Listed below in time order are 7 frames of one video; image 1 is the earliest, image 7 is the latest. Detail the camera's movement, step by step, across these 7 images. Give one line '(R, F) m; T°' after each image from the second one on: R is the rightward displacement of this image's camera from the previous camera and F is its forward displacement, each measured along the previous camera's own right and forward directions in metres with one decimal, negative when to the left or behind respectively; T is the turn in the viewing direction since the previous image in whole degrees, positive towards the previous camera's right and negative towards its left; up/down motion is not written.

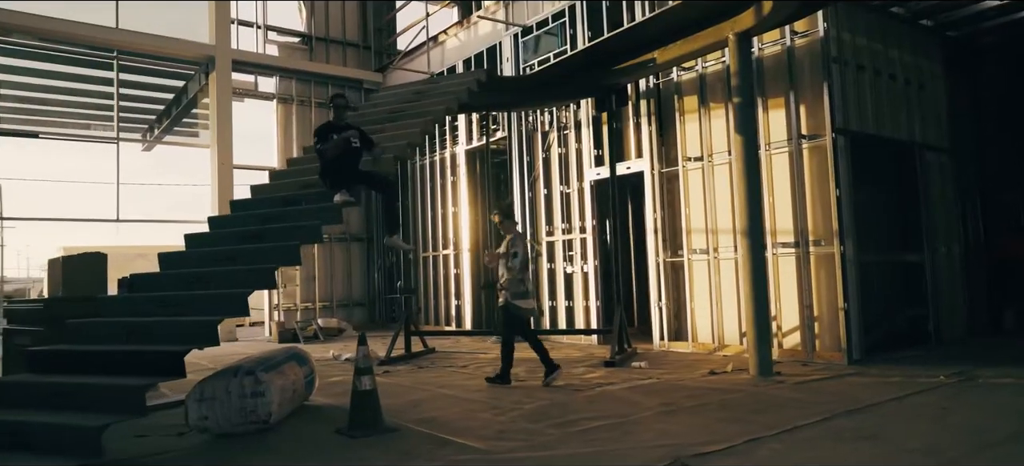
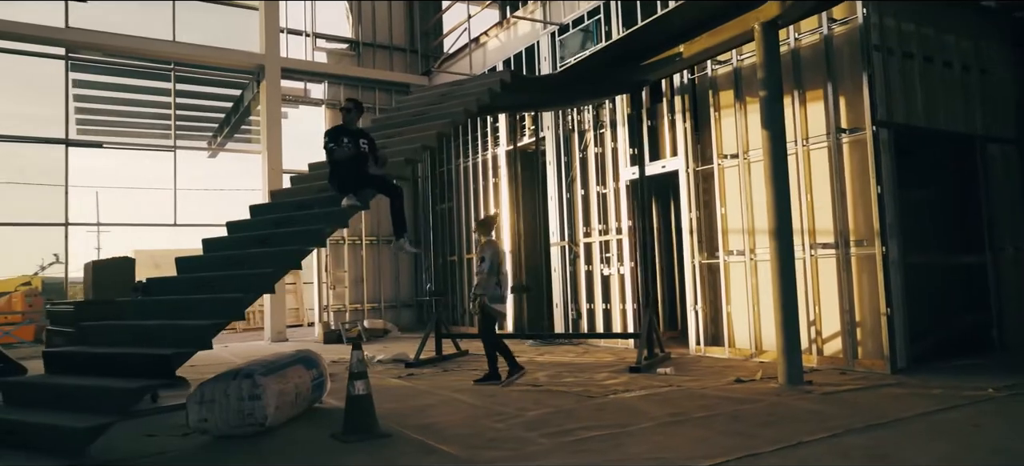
(+0.5, +0.1) m; -6°
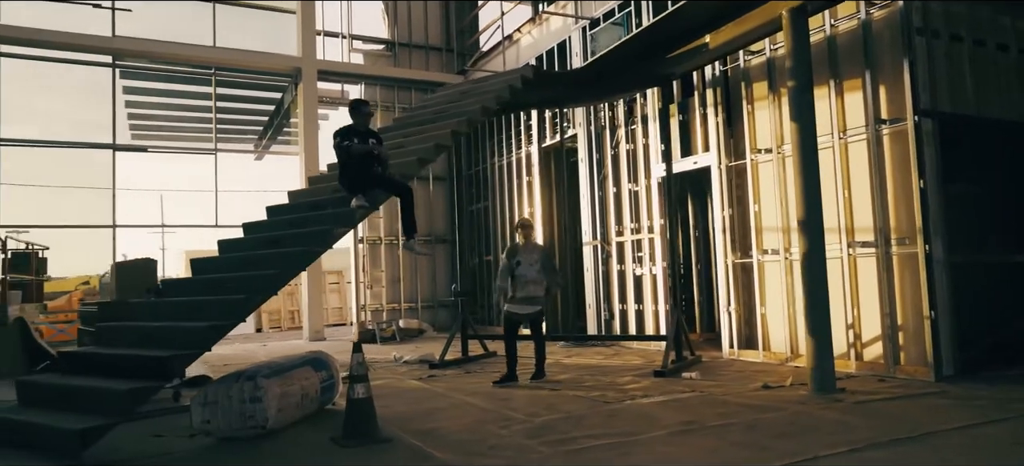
(+0.3, +0.2) m; -4°
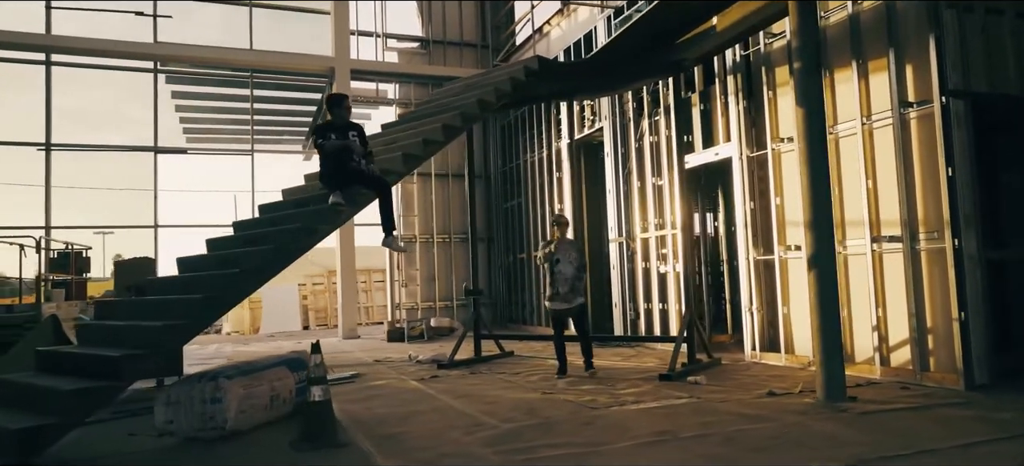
(+0.7, +0.3) m; -6°
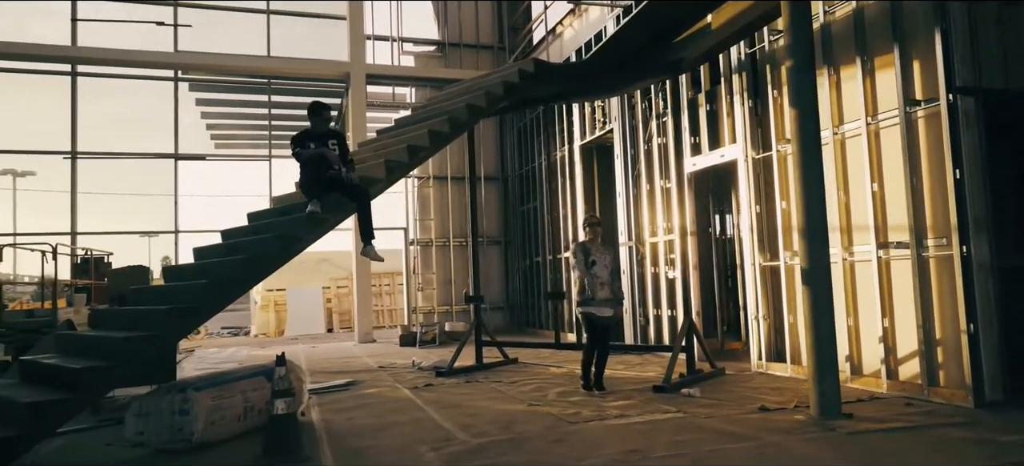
(+0.5, +0.2) m; -3°
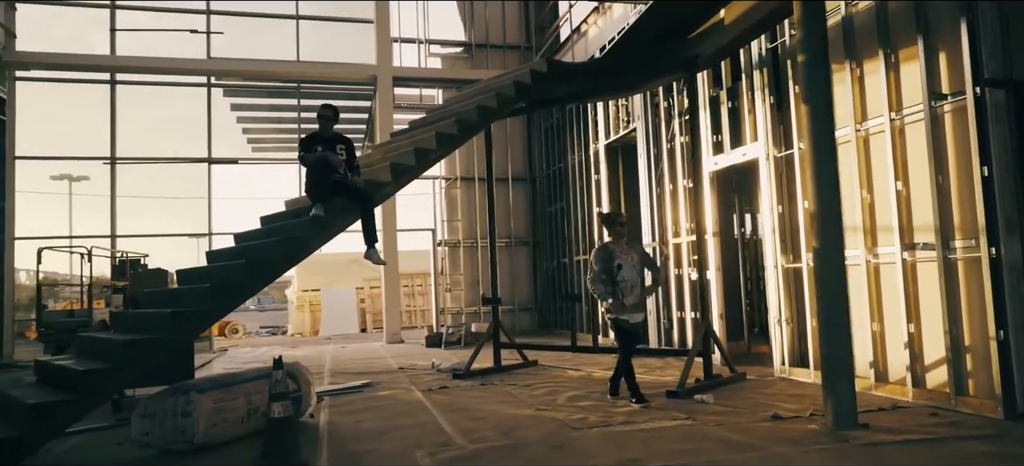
(+0.3, +0.1) m; -3°
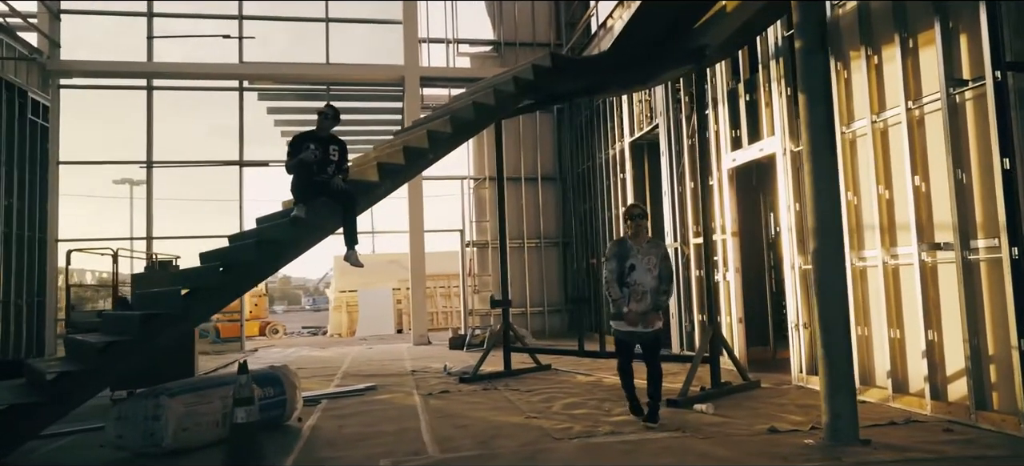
(+0.5, +0.2) m; -5°
